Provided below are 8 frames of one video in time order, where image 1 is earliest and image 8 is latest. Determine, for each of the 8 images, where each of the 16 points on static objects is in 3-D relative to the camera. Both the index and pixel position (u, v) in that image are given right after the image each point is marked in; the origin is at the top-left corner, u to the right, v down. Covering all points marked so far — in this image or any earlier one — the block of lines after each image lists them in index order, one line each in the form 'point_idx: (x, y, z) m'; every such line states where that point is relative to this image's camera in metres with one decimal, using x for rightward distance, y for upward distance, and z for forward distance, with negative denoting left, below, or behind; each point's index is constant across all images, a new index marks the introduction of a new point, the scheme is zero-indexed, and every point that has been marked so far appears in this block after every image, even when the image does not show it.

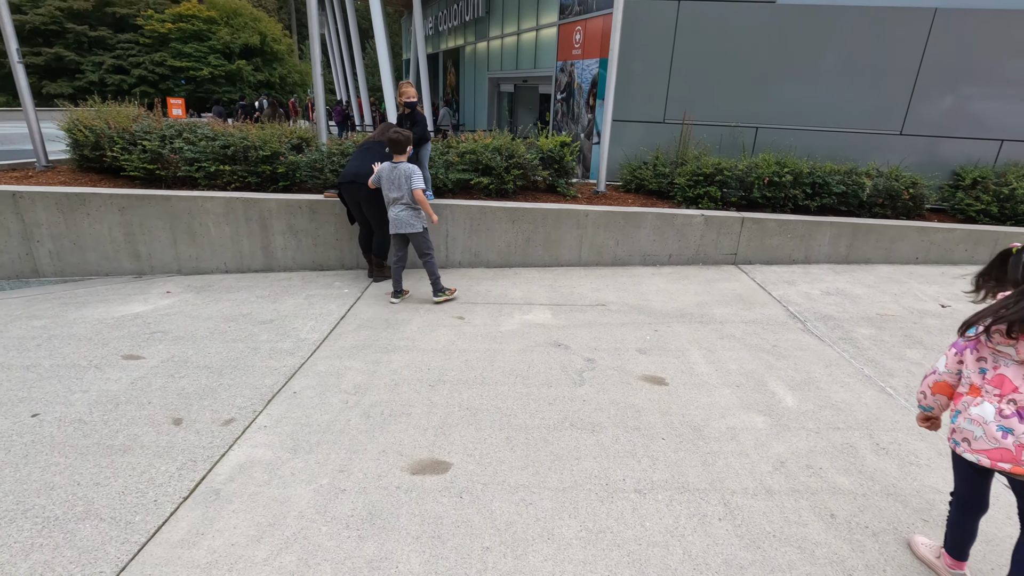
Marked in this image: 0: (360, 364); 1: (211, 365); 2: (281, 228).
0: (-1.0, -0.5, +3.5) m
1: (-2.0, -0.5, +3.5) m
2: (-2.3, +0.6, +5.3) m
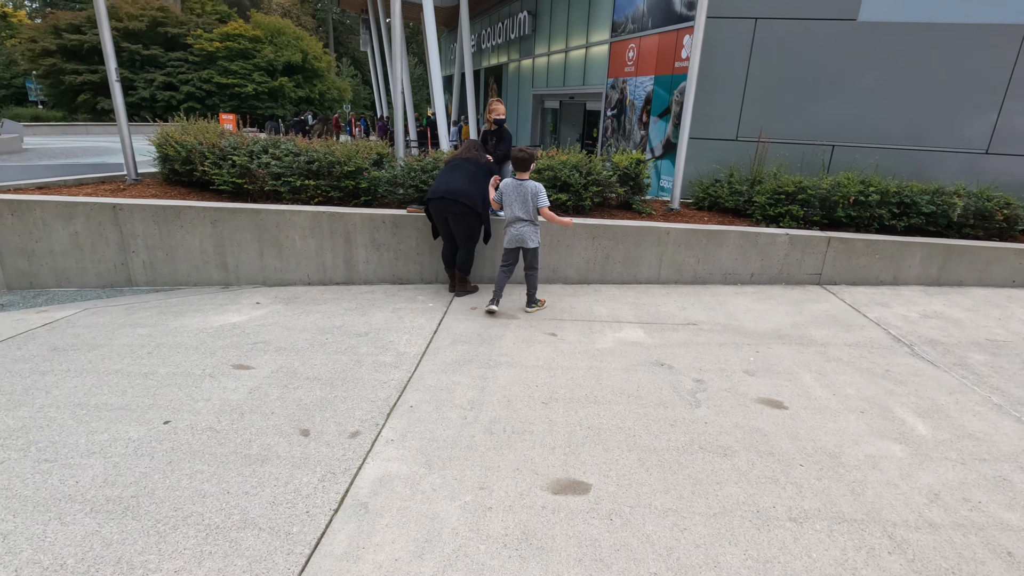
0: (-0.3, -0.6, +3.5) m
1: (-1.3, -0.6, +3.5) m
2: (-1.5, +0.5, +5.4) m
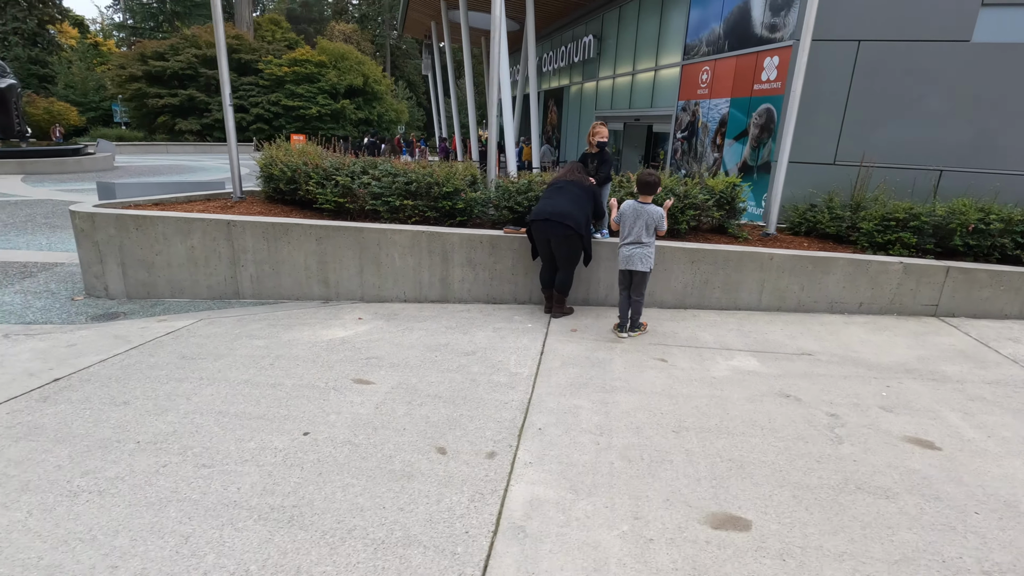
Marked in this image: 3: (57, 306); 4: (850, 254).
0: (+0.5, -0.7, +3.4) m
1: (-0.5, -0.7, +3.6) m
2: (-0.5, +0.3, +5.4) m
3: (-4.8, -0.2, +5.7) m
4: (+3.3, +0.3, +5.2) m
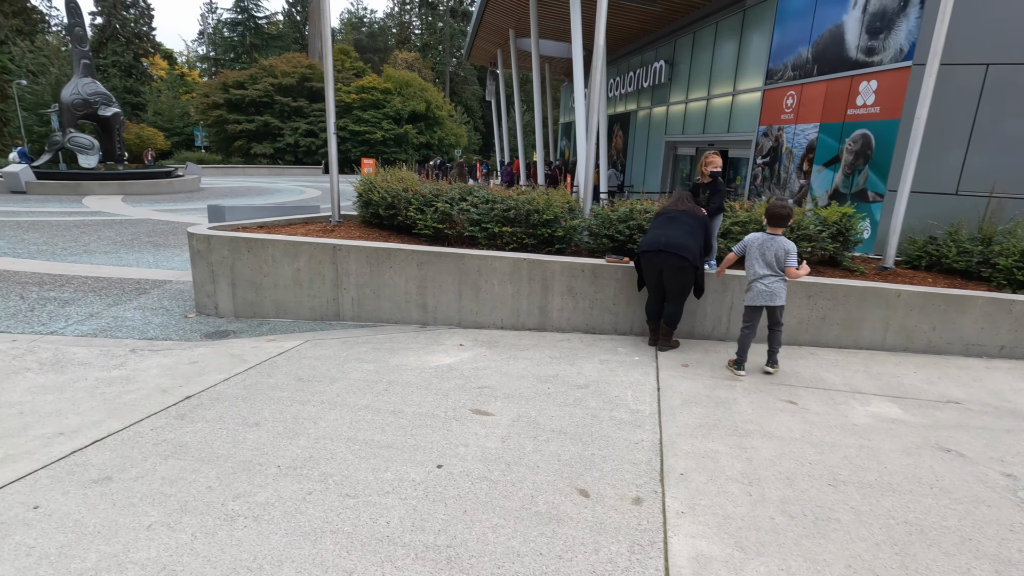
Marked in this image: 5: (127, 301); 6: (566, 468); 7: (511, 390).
0: (+1.3, -1.0, +3.2) m
1: (+0.4, -0.9, +3.5) m
2: (+0.5, 0.0, +5.4) m
3: (-3.8, -0.4, +6.0) m
4: (+4.3, 0.0, +4.8) m
5: (-4.8, -0.2, +6.6) m
6: (+0.3, -1.0, +3.0) m
7: (0.0, -0.8, +4.1) m
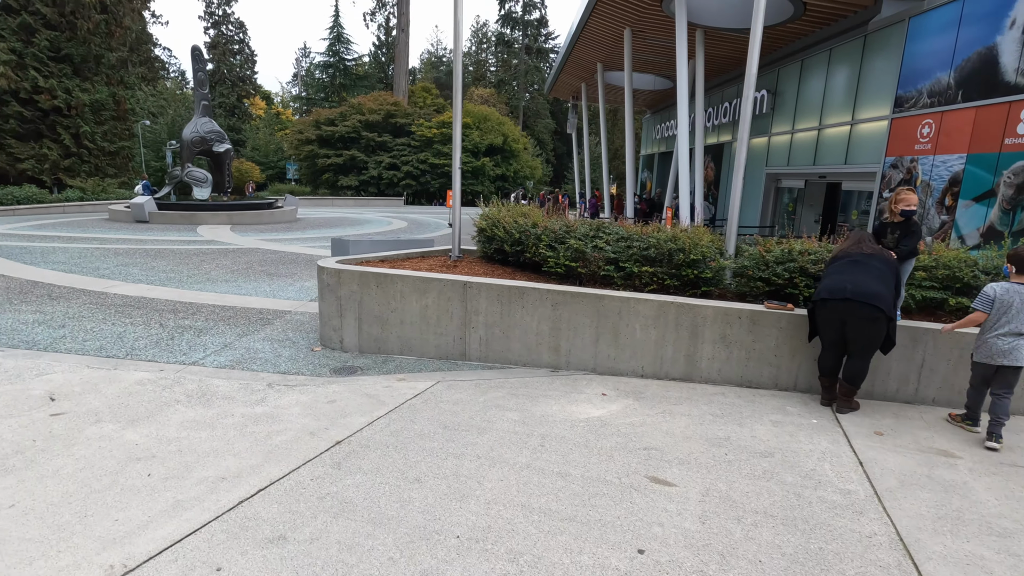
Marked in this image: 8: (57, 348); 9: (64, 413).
0: (+2.4, -1.3, +2.6) m
1: (+1.4, -1.2, +3.0) m
2: (+1.8, -0.5, +4.9) m
3: (-2.4, -0.8, +6.0) m
4: (+5.6, -0.5, +3.9) m
5: (-3.2, -0.5, +6.8) m
6: (+1.3, -1.3, +2.5) m
7: (+1.2, -1.1, +3.7) m
8: (-4.8, -0.6, +5.7) m
9: (-3.6, -1.0, +4.2) m
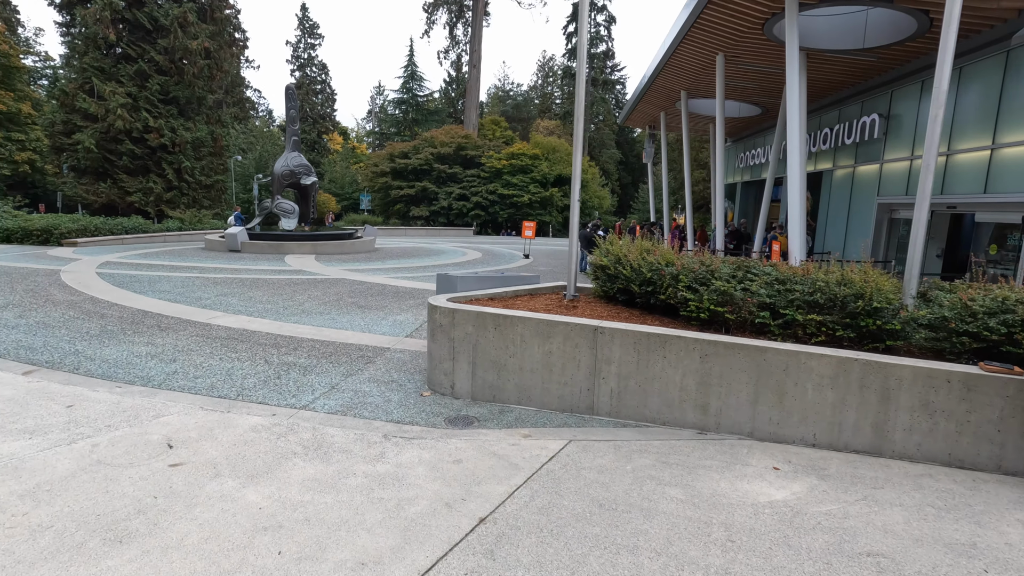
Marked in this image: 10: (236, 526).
0: (+3.3, -1.6, +1.7) m
1: (+2.4, -1.6, +2.1) m
2: (+3.0, -0.9, +4.0) m
3: (-1.0, -1.2, +5.5) m
4: (+6.6, -0.9, +2.6) m
5: (-1.8, -1.0, +6.4) m
6: (+2.2, -1.6, +1.7) m
7: (+2.2, -1.5, +2.8) m
8: (-3.6, -1.0, +5.5) m
9: (-2.4, -1.3, +4.0) m
10: (-1.7, -1.4, +3.2) m
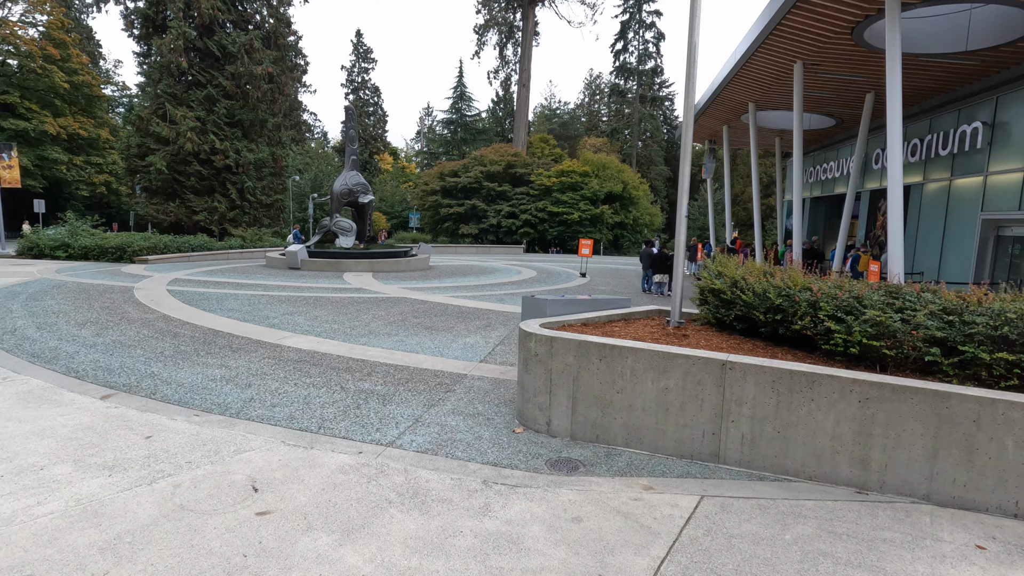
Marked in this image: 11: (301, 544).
0: (+3.9, -1.7, +0.8) m
1: (+3.1, -1.7, +1.3) m
2: (+3.8, -1.1, +3.2) m
3: (-0.1, -1.4, +5.0) m
4: (+7.3, -1.1, +1.5) m
5: (-0.8, -1.3, +6.0) m
6: (+2.9, -1.7, +0.9) m
7: (+2.9, -1.6, +2.0) m
8: (-2.6, -1.2, +5.2) m
9: (-1.6, -1.5, +3.5) m
10: (-0.9, -1.6, +2.7) m
11: (-1.3, -1.5, +3.2) m
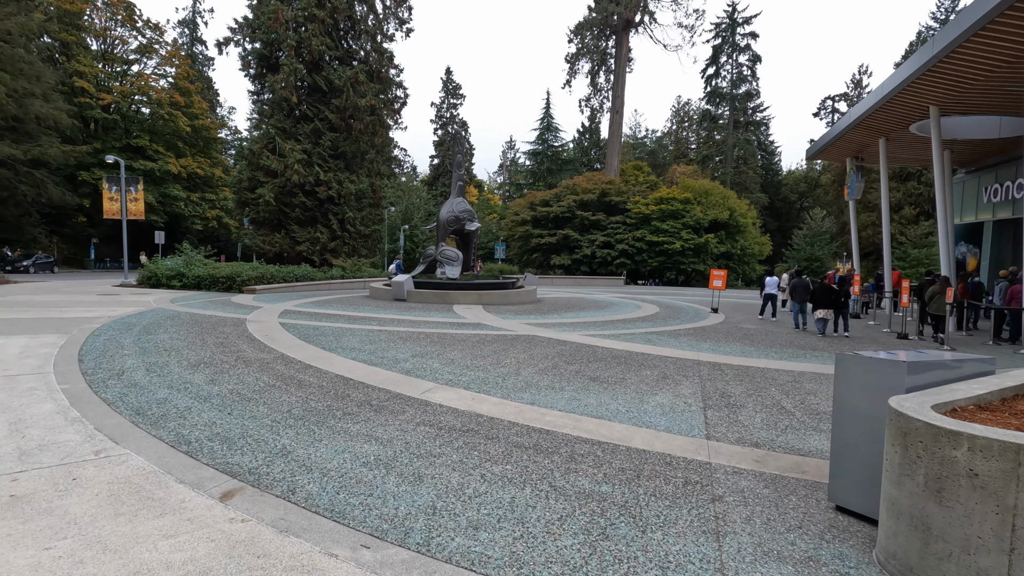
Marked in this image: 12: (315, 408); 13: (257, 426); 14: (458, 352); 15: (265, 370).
0: (+5.4, -1.8, -2.1) m
1: (+4.6, -1.8, -1.5) m
2: (+5.7, -1.3, +0.3) m
3: (+2.0, -1.7, +2.6) m
4: (+8.9, -1.3, -1.9) m
5: (+1.4, -1.6, +3.7) m
6: (+4.4, -1.8, -1.9) m
7: (+4.6, -1.8, -0.7) m
8: (-0.4, -1.5, +3.2) m
9: (+0.3, -1.7, +1.4) m
10: (+0.9, -1.7, +0.5) m
11: (+0.6, -1.7, +1.0) m
12: (-2.1, -1.3, +5.8) m
13: (-2.4, -1.3, +5.1) m
14: (-0.9, -1.1, +9.6) m
15: (-3.4, -1.1, +7.3) m
